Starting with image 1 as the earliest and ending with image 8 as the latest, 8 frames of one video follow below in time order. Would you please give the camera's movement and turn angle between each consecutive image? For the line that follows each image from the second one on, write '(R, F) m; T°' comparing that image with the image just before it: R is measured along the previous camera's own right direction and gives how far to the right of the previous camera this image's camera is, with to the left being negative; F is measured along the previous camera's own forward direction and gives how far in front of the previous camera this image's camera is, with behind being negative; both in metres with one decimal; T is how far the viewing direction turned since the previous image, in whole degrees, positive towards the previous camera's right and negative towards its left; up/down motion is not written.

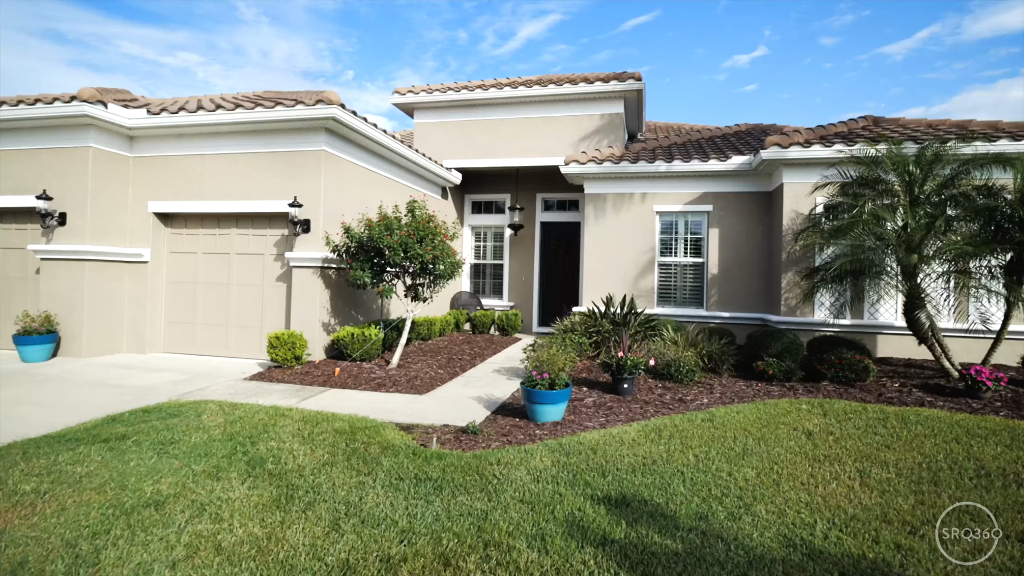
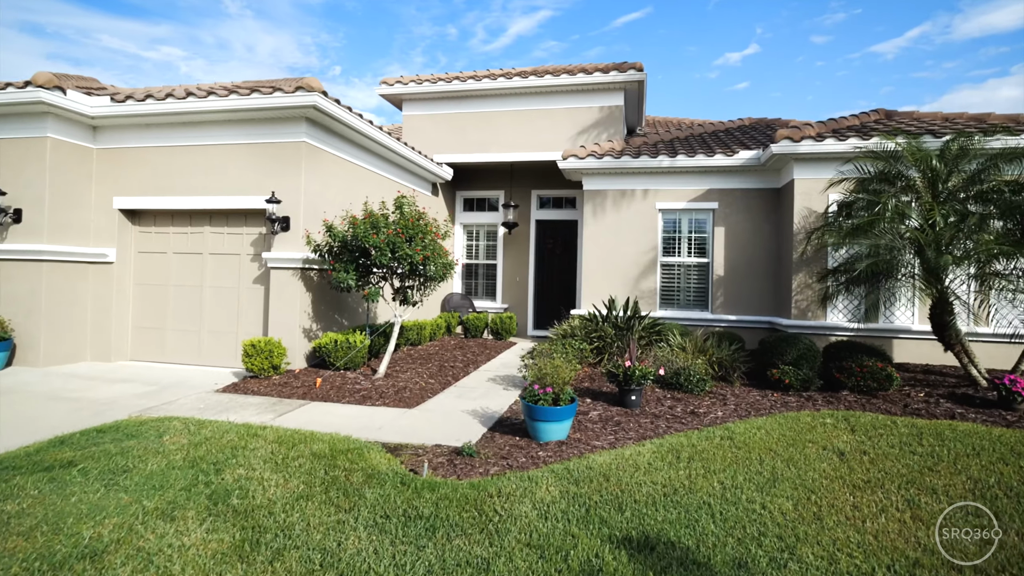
(-0.1, +0.6) m; +1°
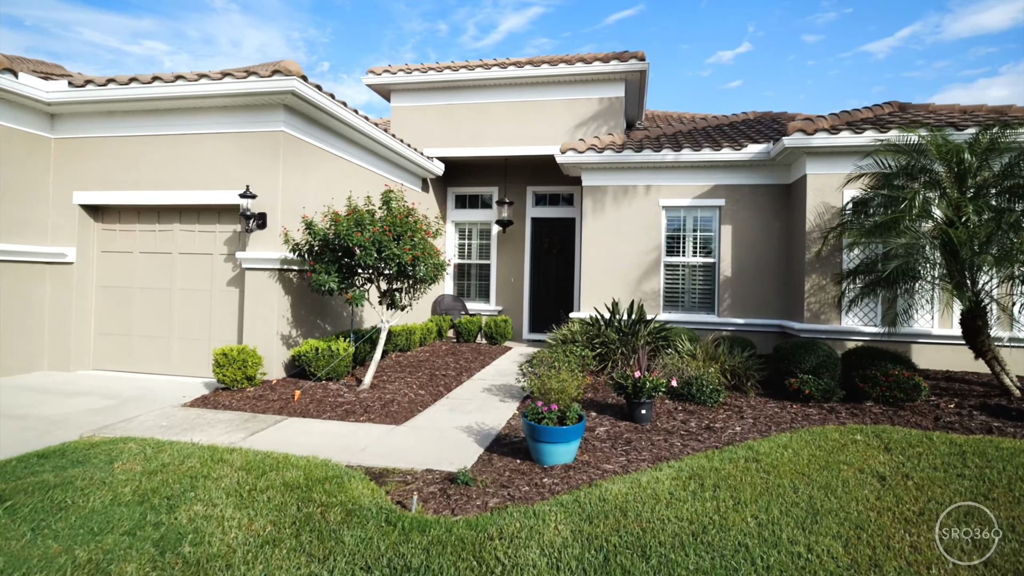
(-0.1, +0.6) m; +1°
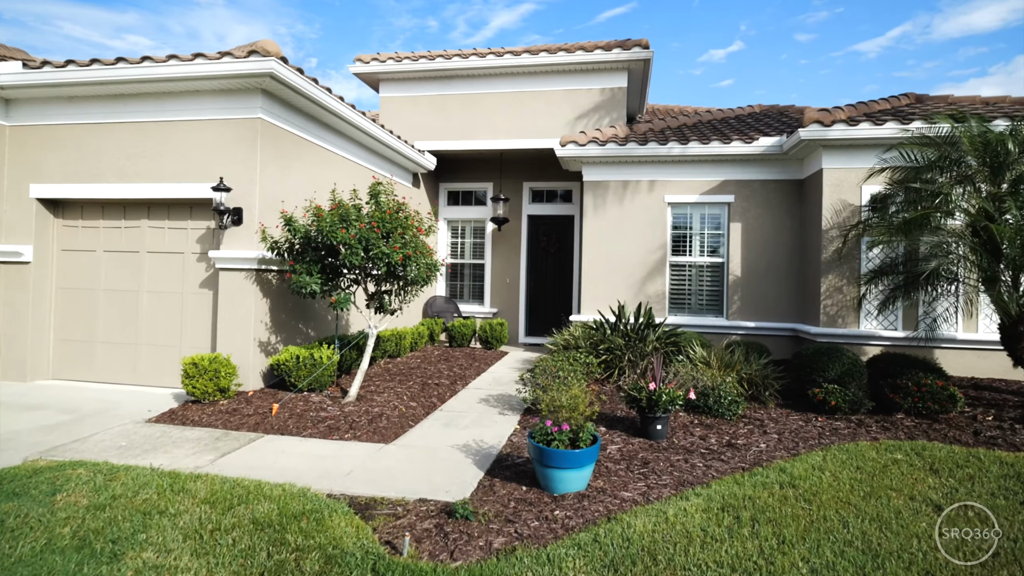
(-0.1, +0.6) m; +1°
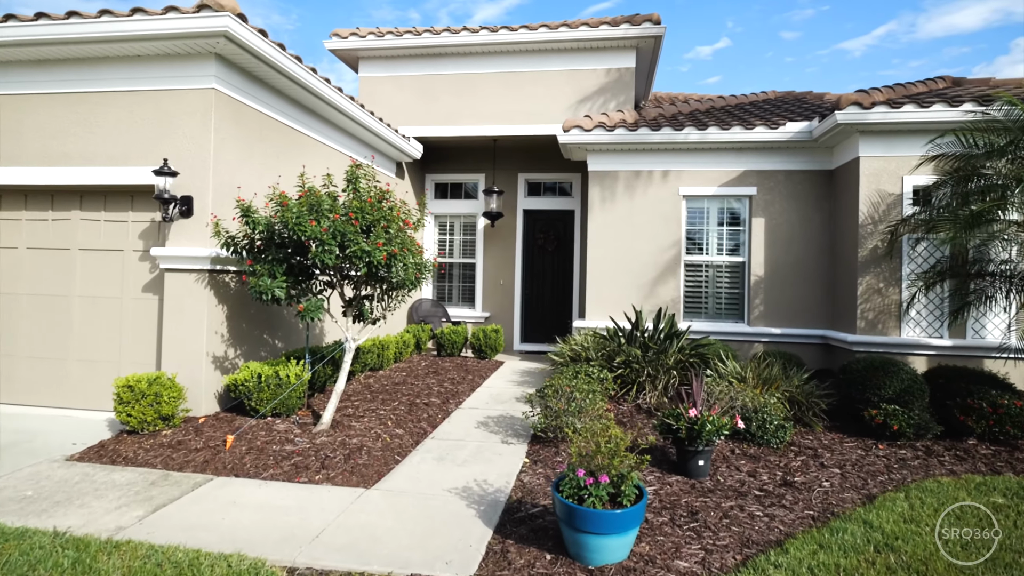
(-0.2, +1.0) m; +2°
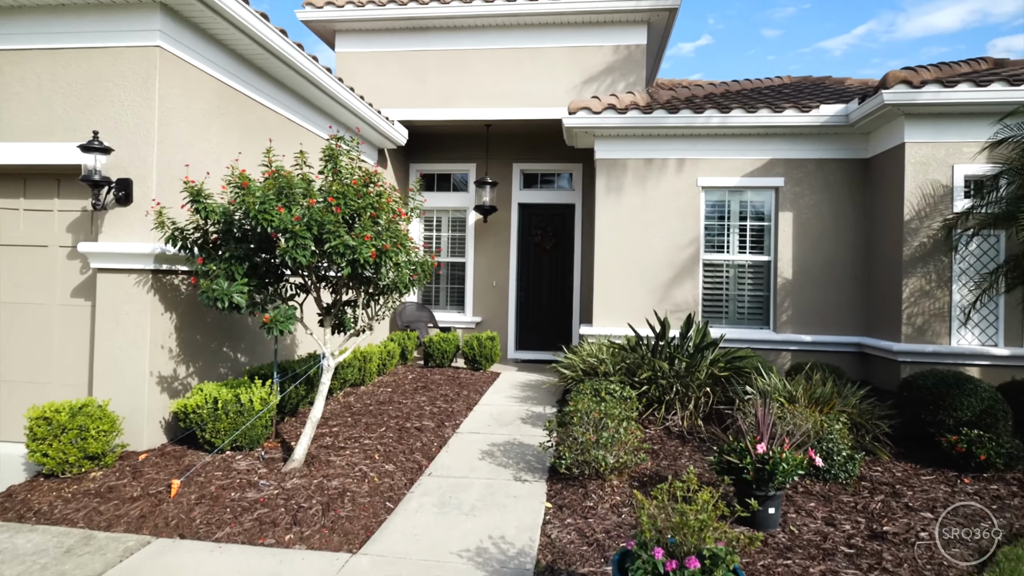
(-0.3, +0.9) m; +2°
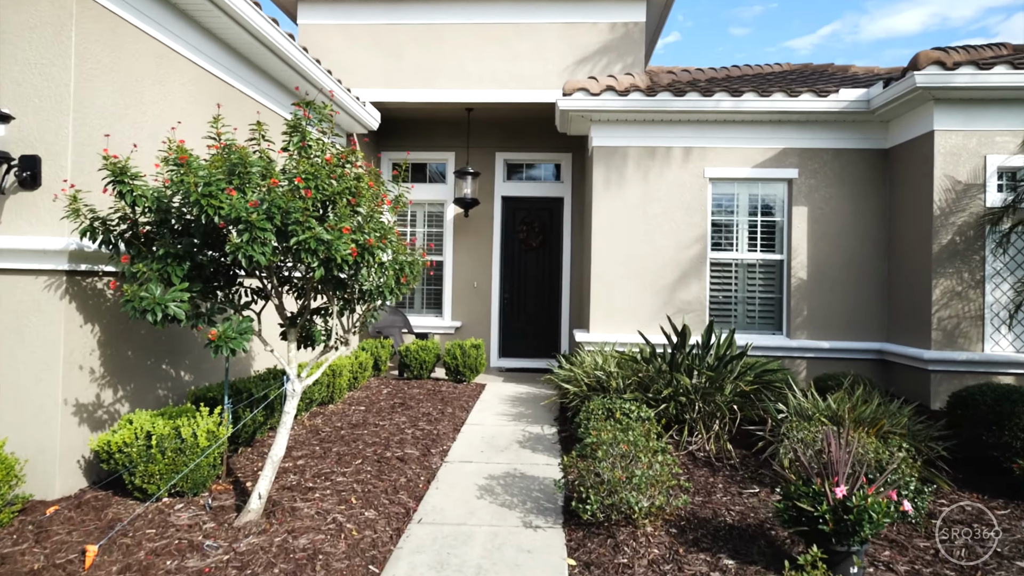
(-0.2, +0.8) m; +3°
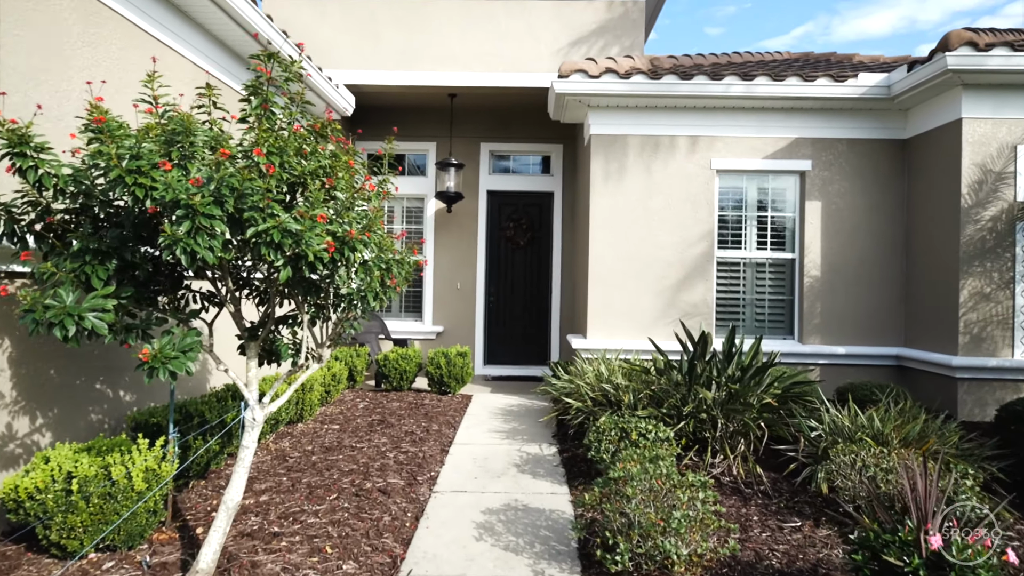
(-0.2, +0.6) m; +2°
